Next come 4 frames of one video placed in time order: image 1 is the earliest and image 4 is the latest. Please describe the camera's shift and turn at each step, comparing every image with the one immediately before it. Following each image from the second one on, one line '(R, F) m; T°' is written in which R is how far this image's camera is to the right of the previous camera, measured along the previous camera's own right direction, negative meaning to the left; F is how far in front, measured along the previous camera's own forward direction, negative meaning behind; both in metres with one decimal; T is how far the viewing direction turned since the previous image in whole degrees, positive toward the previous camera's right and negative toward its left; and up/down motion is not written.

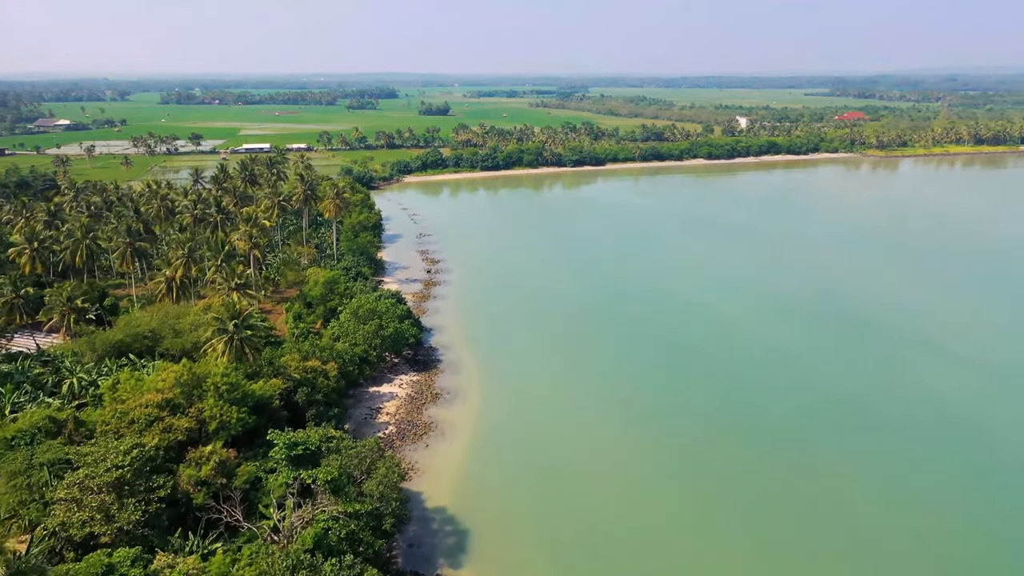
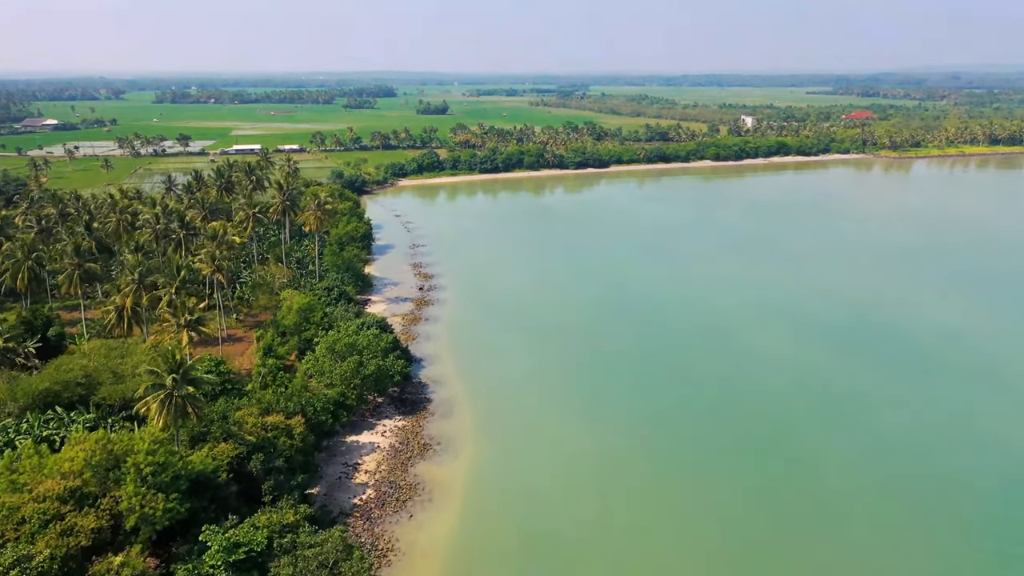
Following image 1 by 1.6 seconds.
(0.0, +6.1) m; 0°
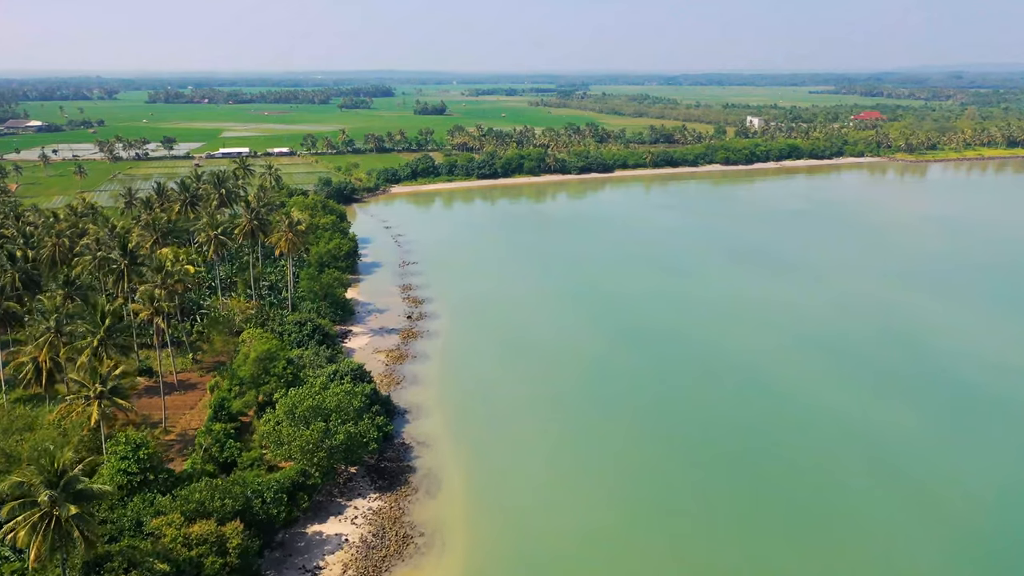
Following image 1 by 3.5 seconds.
(0.0, +7.2) m; 0°
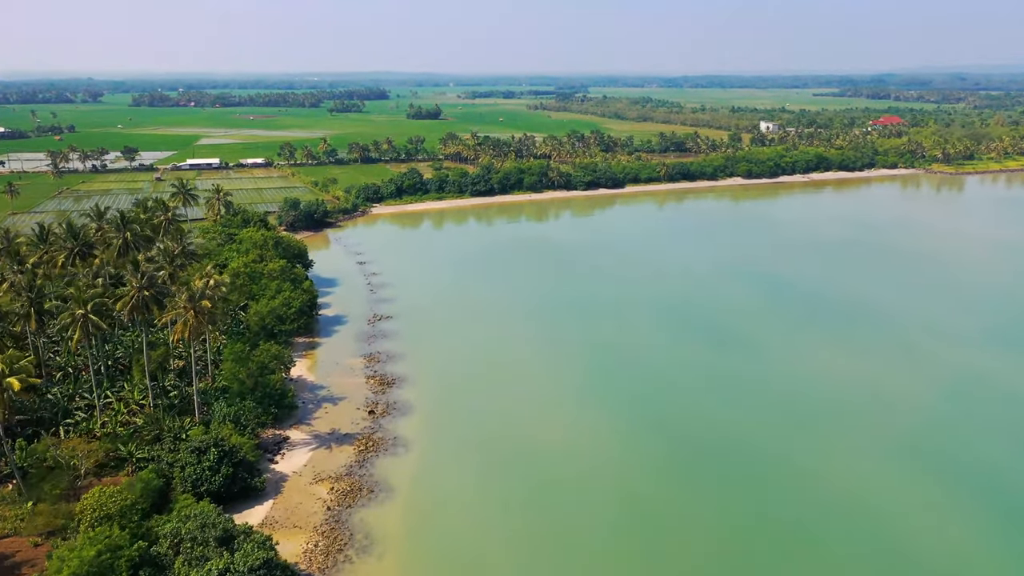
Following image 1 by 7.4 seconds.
(-0.1, +15.2) m; 0°
